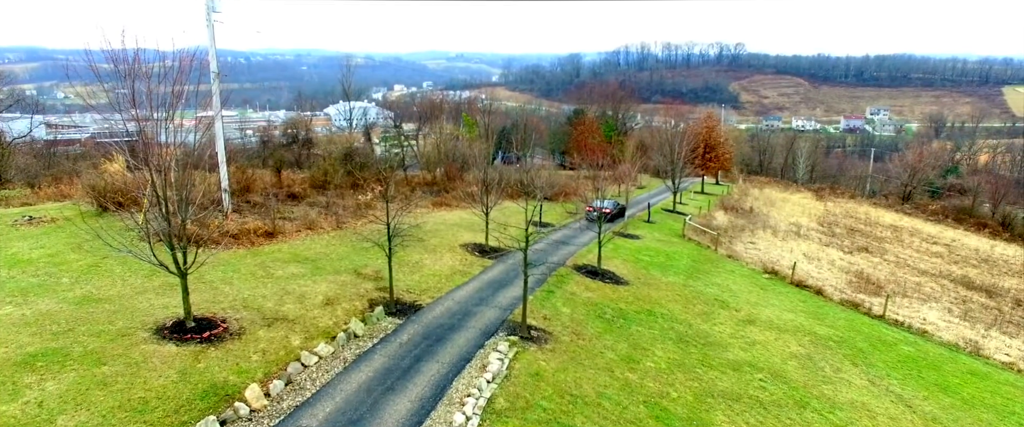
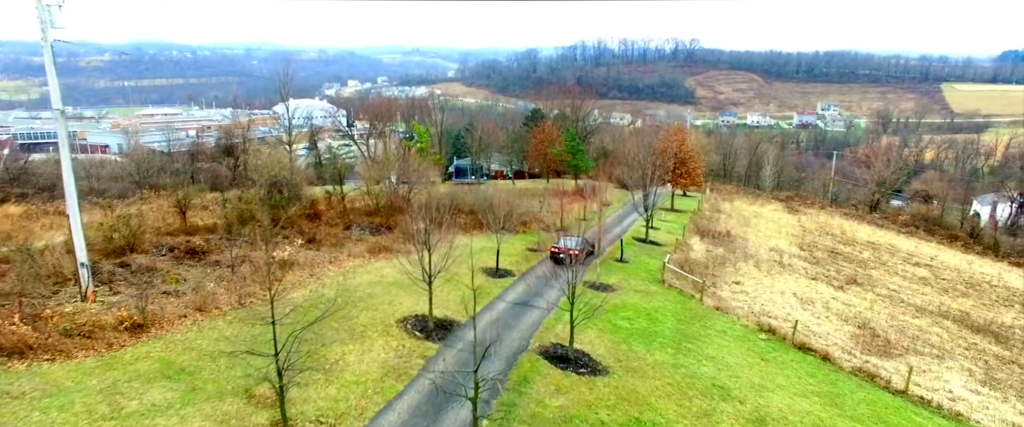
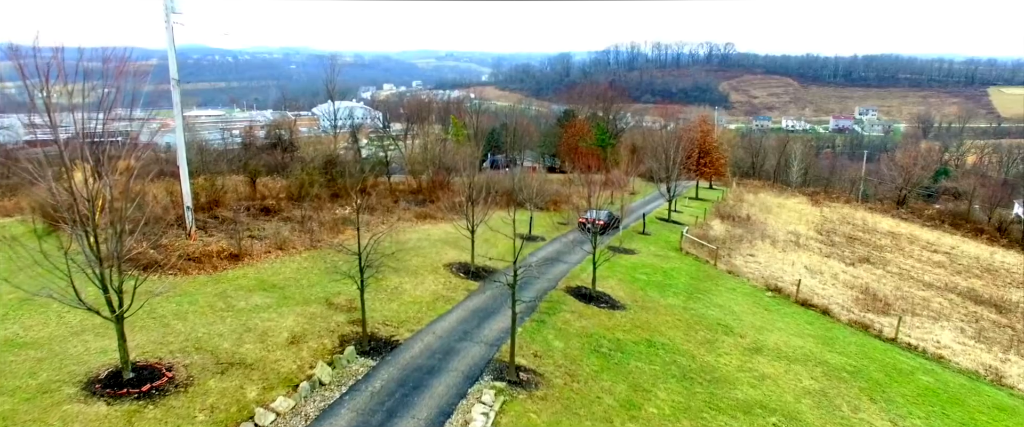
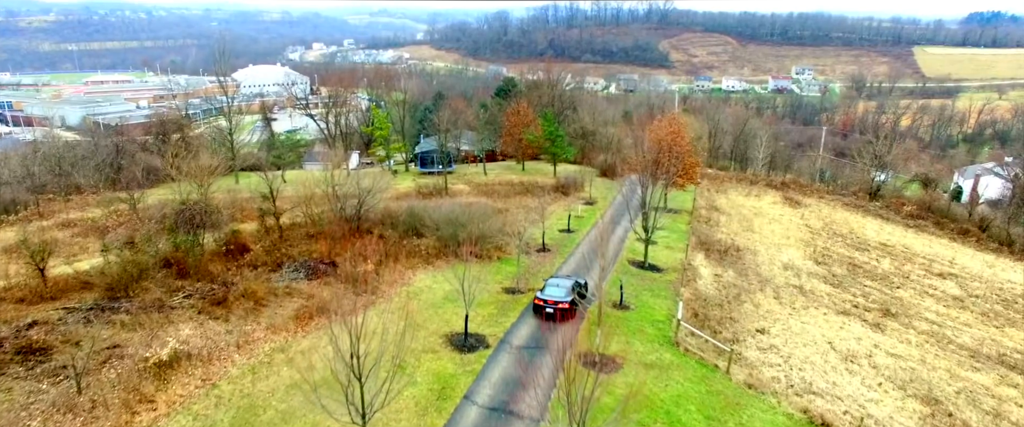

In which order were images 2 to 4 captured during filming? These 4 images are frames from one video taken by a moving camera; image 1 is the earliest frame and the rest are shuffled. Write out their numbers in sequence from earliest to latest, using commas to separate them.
3, 2, 4
